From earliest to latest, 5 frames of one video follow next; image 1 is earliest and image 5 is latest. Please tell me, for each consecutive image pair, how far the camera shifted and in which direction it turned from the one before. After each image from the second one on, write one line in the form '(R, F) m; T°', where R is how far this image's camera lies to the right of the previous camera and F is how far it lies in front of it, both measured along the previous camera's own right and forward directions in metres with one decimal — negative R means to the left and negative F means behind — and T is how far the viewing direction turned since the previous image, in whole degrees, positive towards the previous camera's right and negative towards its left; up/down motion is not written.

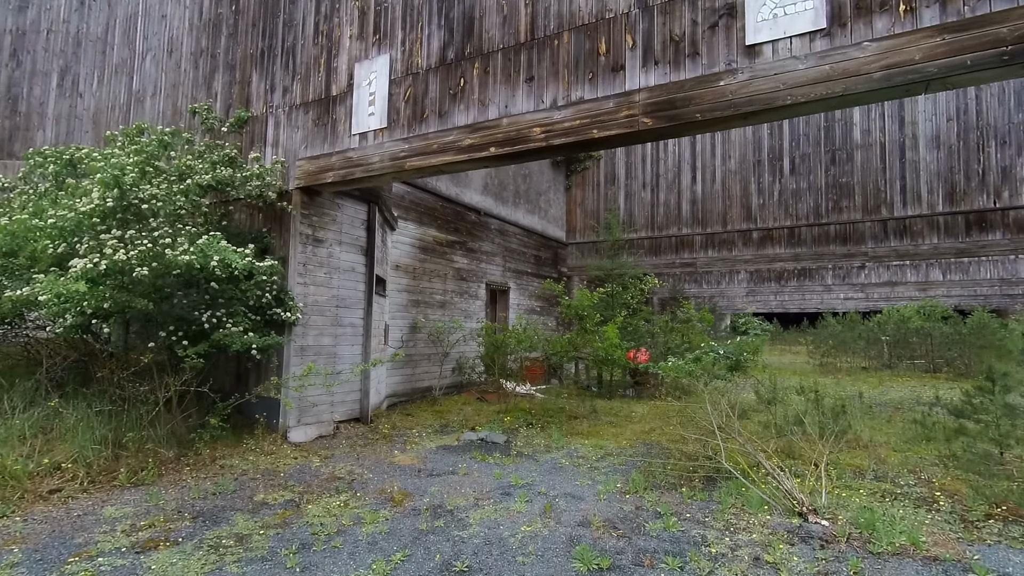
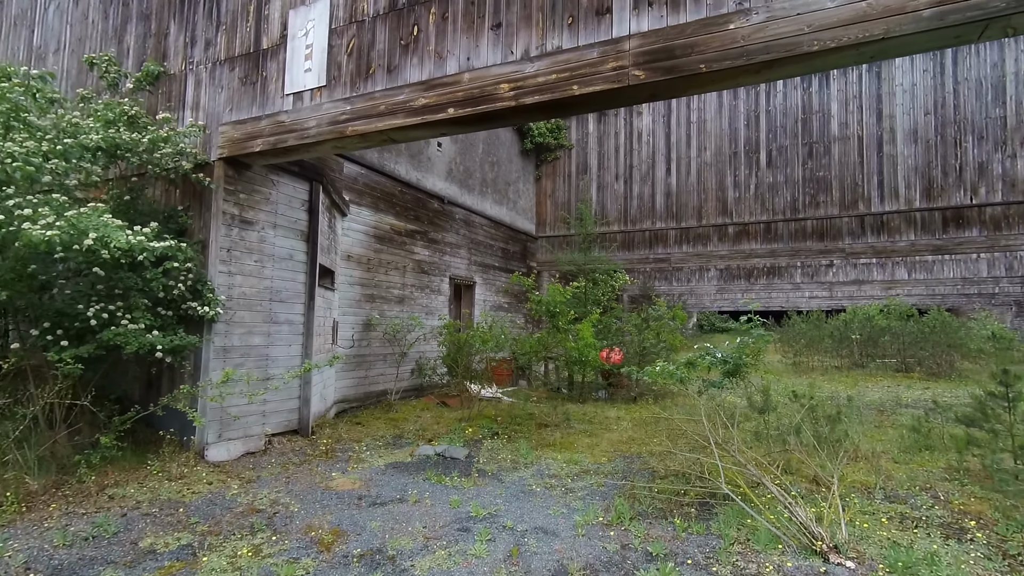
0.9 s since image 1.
(0.0, +0.7) m; +3°
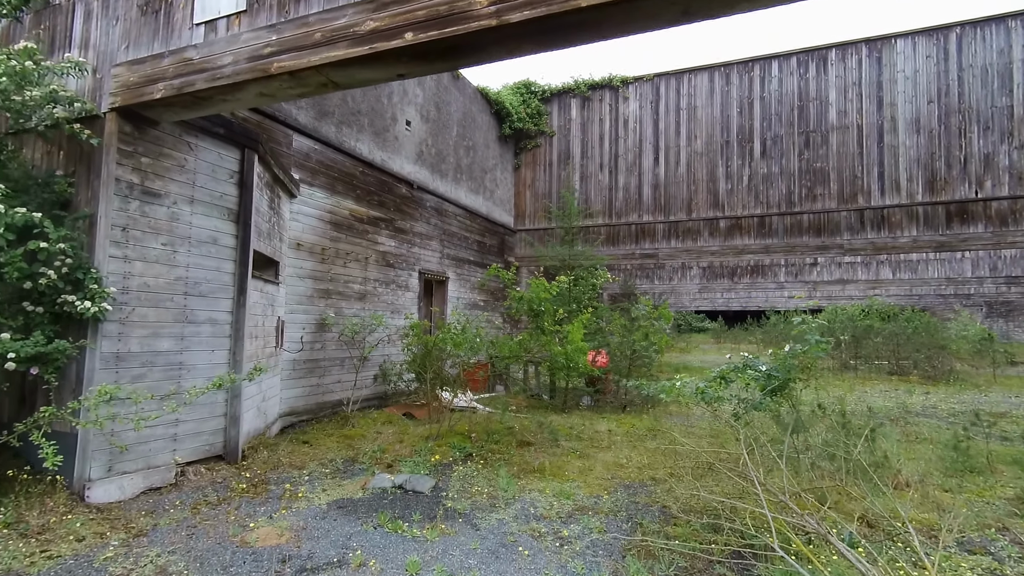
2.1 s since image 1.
(0.0, +0.9) m; +3°
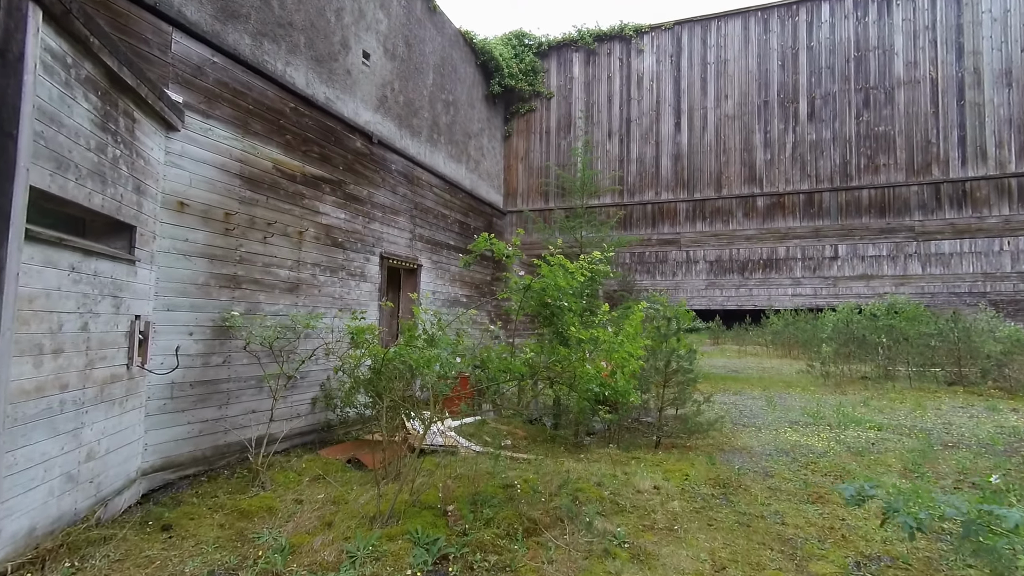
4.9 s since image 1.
(-0.1, +2.0) m; +2°
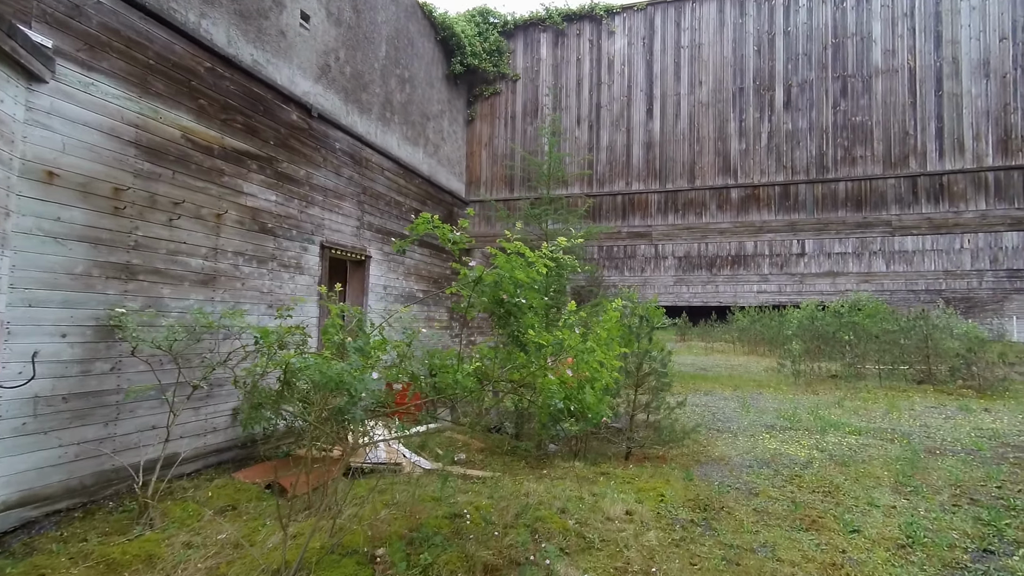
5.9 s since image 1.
(+0.1, +0.6) m; +3°
